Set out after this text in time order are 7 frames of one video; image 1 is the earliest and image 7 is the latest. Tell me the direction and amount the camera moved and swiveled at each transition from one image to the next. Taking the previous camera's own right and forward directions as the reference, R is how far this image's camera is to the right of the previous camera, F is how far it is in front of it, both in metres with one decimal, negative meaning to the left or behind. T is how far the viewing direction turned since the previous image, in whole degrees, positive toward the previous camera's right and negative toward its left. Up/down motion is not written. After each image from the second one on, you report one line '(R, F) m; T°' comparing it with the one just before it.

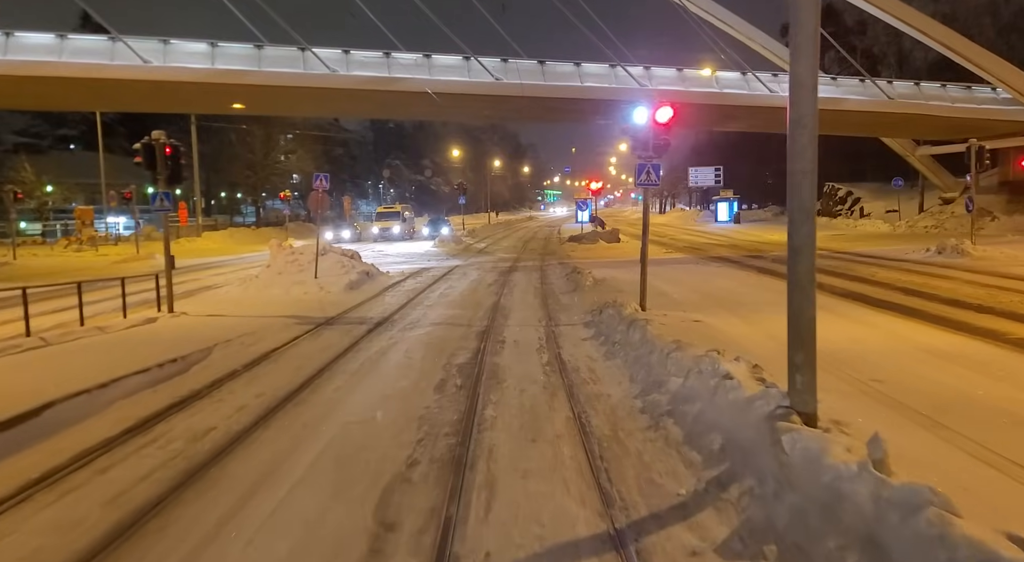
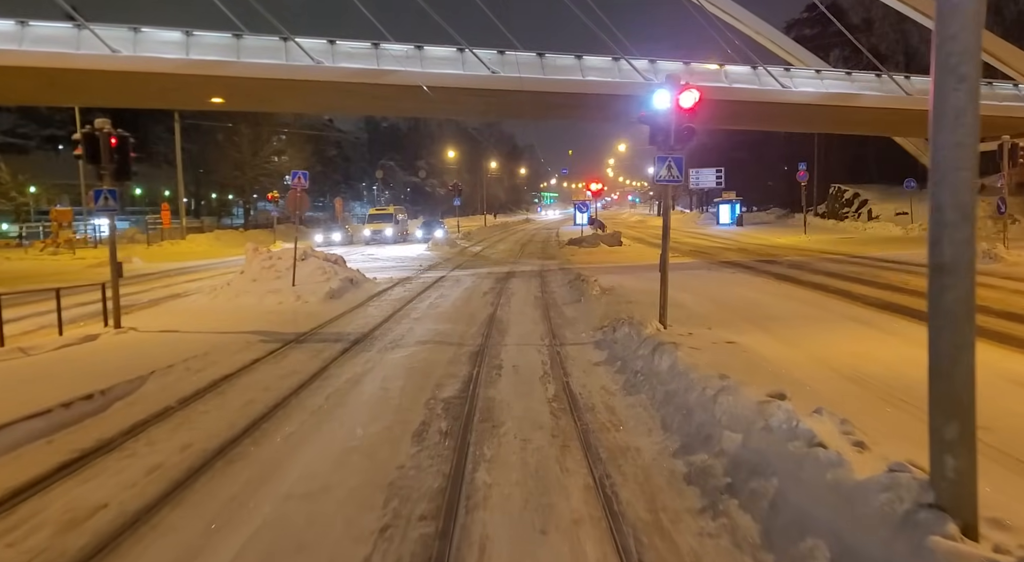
(0.0, +1.7) m; 0°
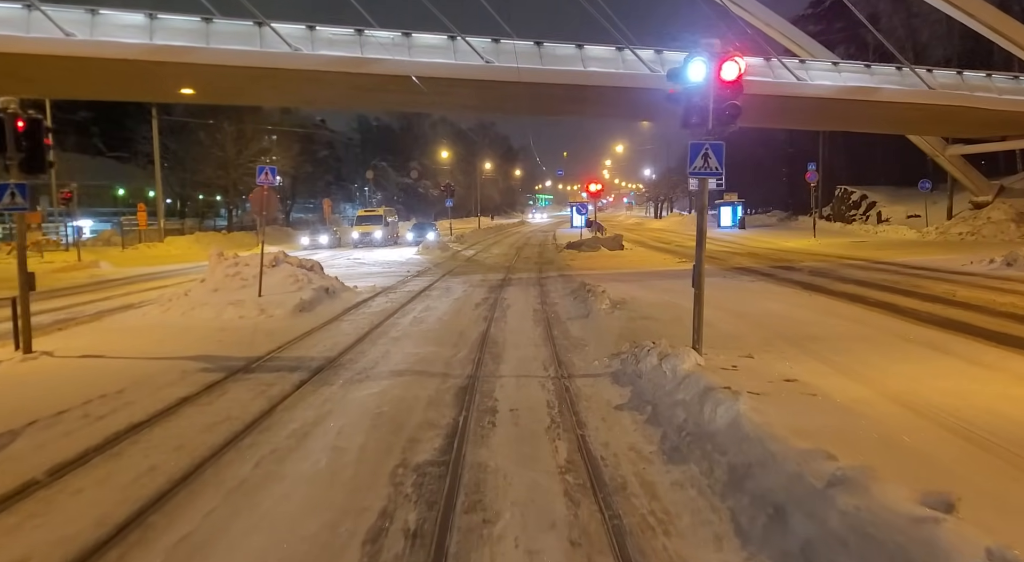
(0.0, +2.0) m; 0°
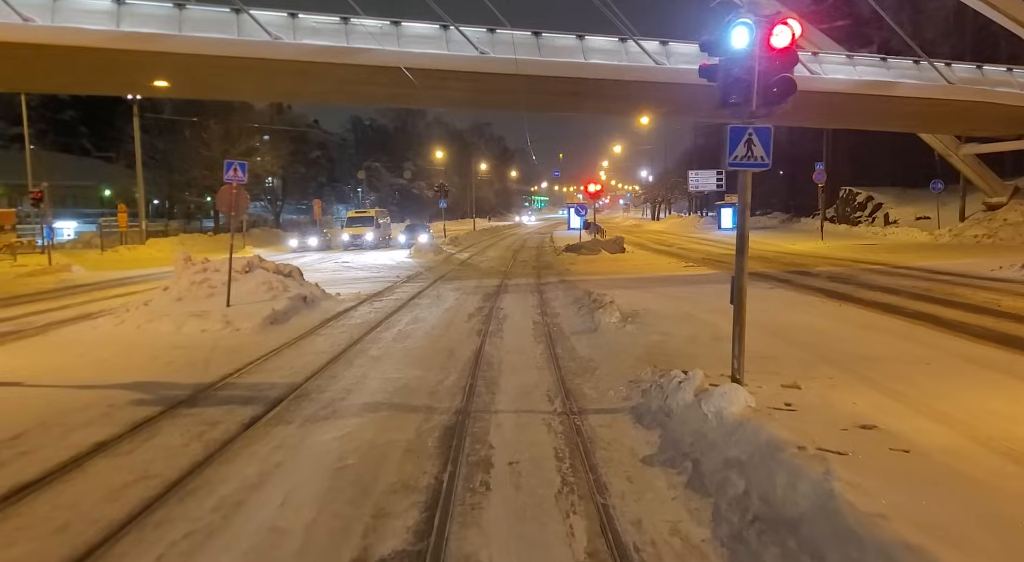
(0.0, +1.5) m; 0°
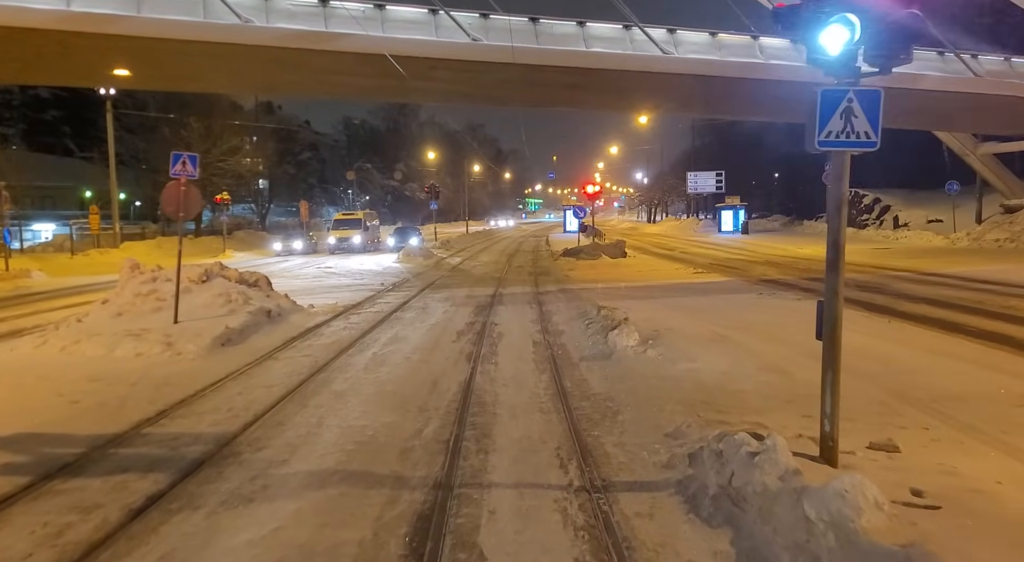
(0.0, +1.9) m; +1°
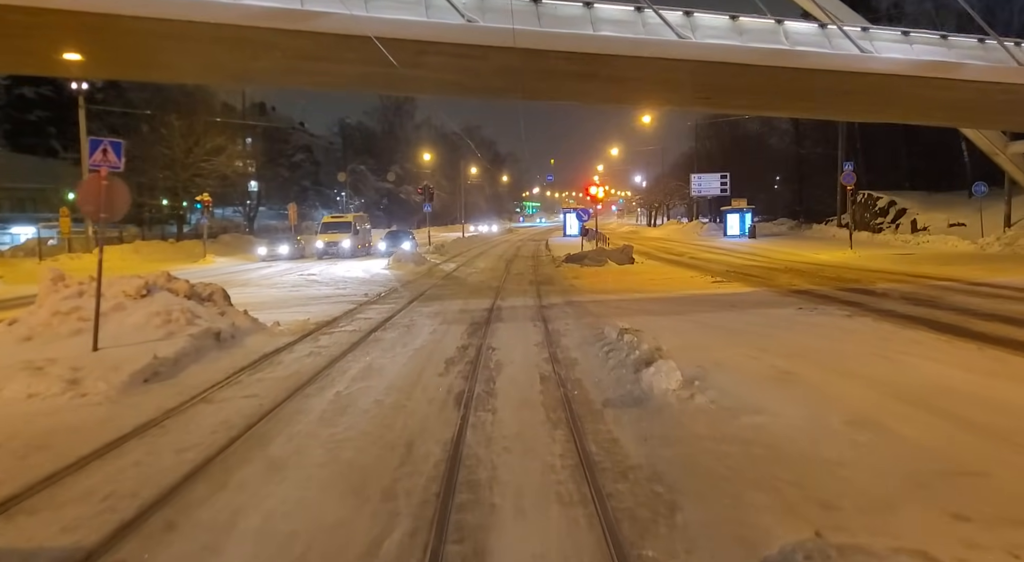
(-0.1, +2.2) m; 0°
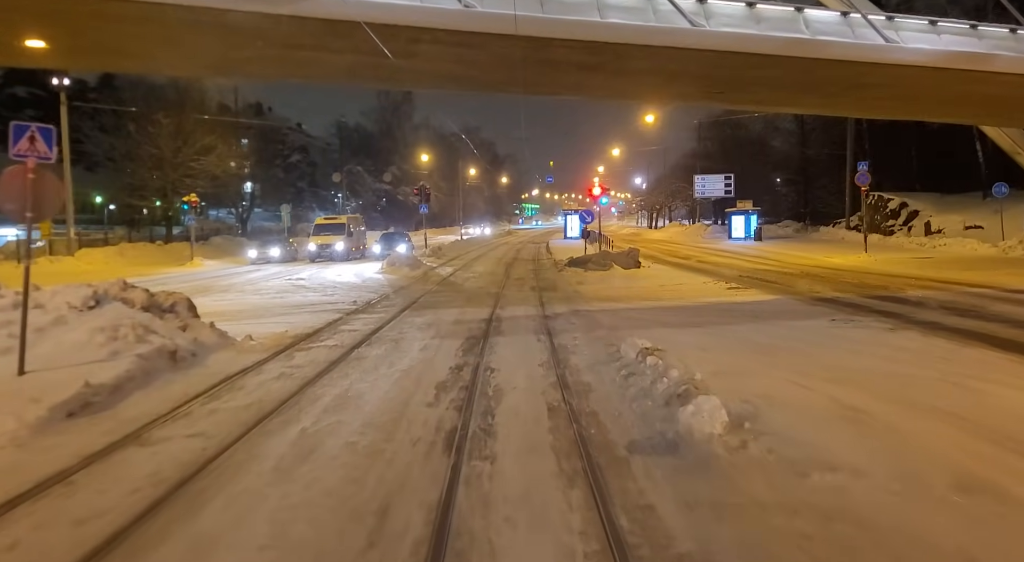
(0.0, +1.4) m; 0°
